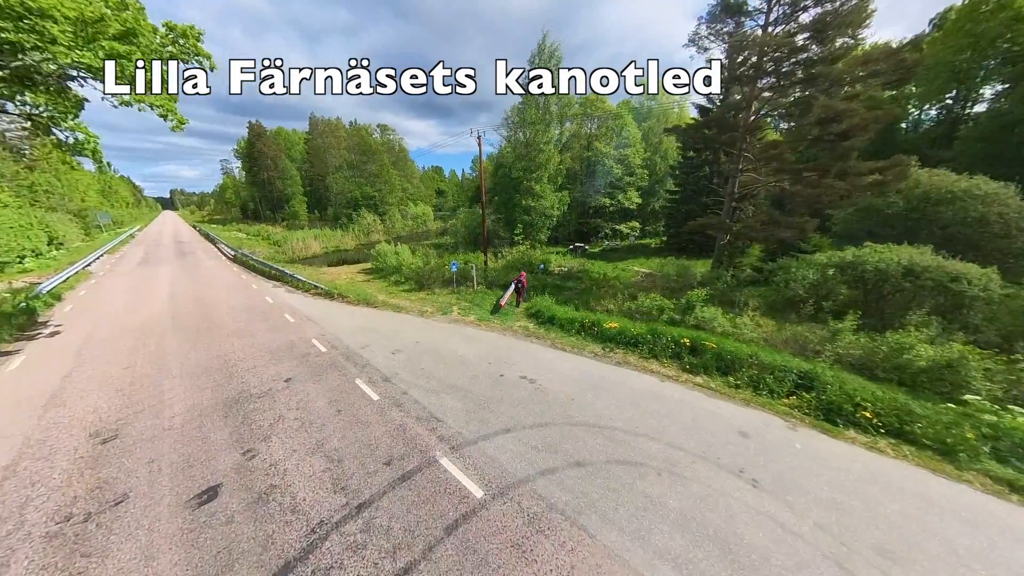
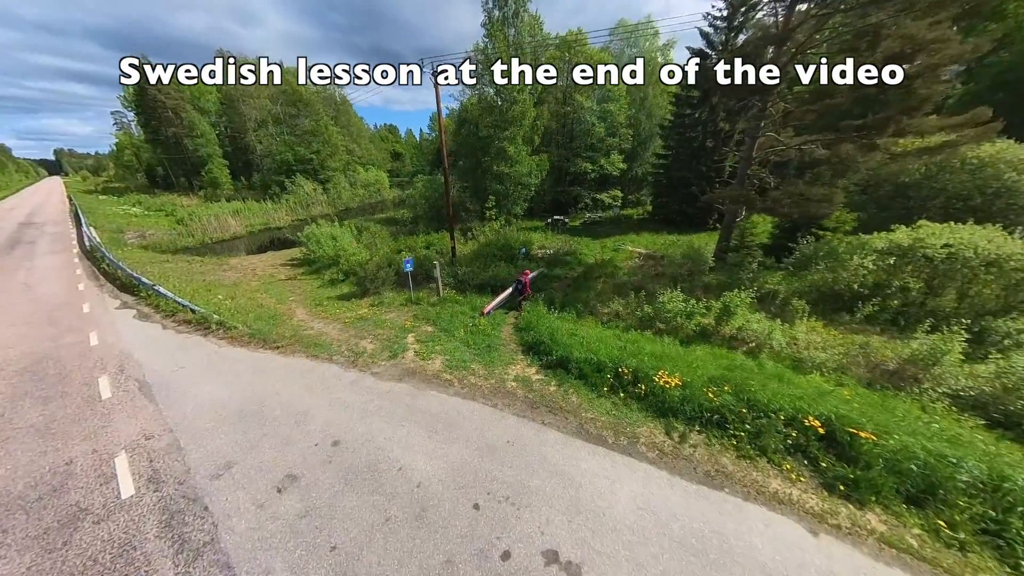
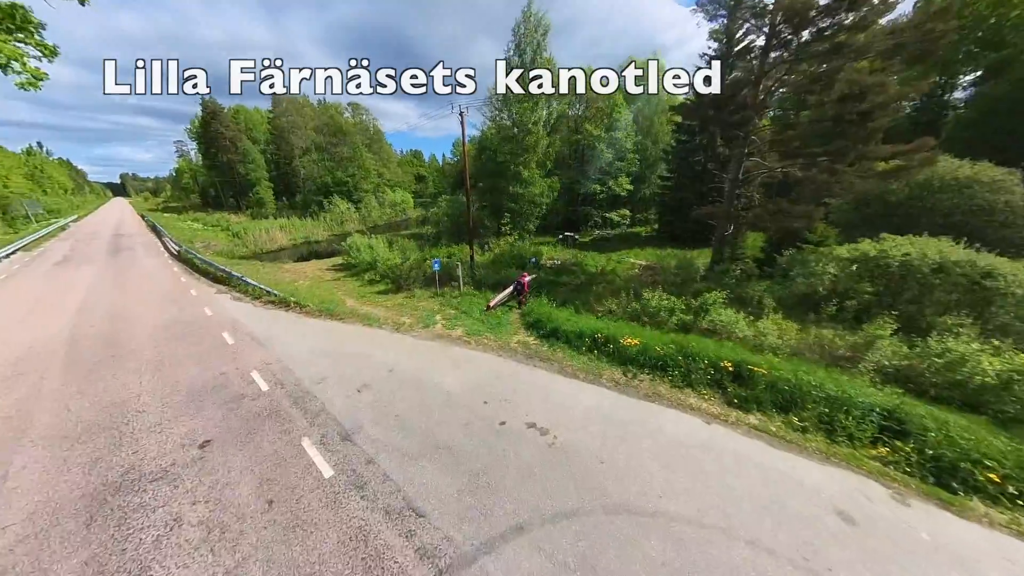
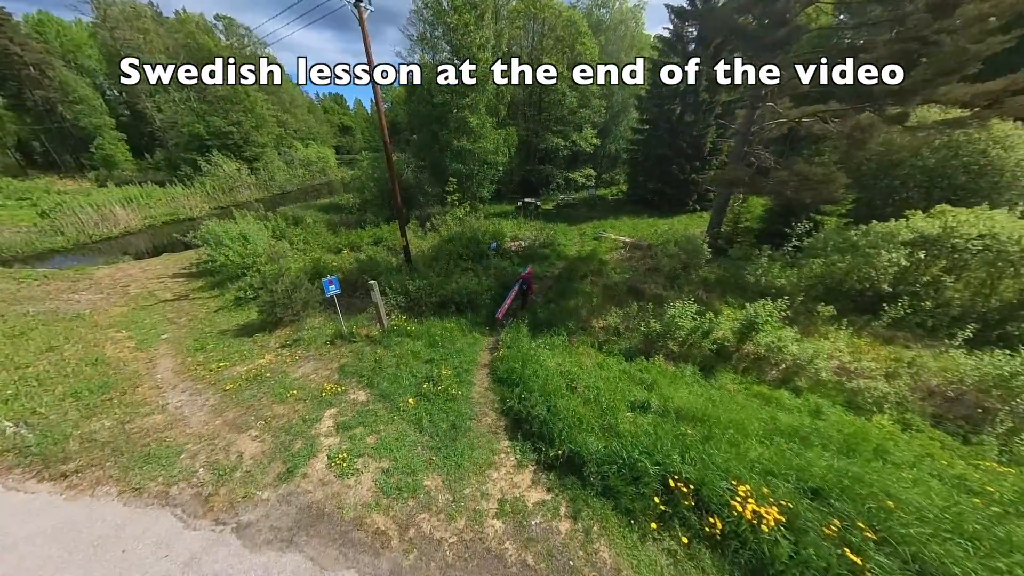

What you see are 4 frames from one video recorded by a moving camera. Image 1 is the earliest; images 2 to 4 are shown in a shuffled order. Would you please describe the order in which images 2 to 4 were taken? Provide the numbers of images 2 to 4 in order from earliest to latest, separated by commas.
3, 2, 4
